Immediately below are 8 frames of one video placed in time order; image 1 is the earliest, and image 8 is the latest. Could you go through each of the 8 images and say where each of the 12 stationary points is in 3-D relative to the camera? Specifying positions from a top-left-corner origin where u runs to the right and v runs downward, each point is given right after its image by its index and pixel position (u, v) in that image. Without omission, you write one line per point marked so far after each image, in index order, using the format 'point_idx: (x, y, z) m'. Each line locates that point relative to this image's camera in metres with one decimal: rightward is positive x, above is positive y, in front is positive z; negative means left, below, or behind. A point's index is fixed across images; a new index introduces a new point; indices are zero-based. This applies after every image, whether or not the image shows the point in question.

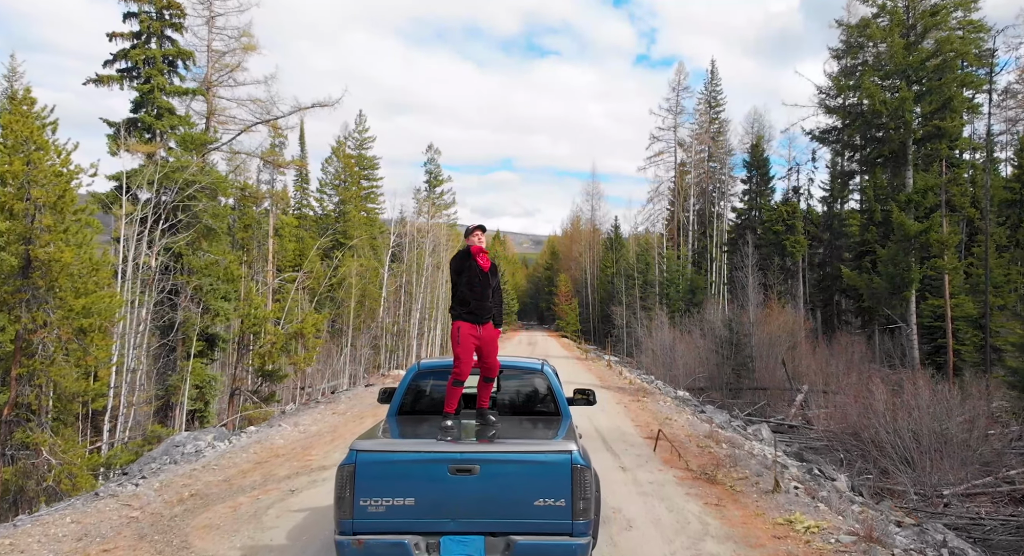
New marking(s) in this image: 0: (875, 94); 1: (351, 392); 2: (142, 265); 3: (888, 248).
0: (+9.2, +4.7, +17.3) m
1: (-3.6, -2.5, +15.0) m
2: (-10.3, +0.3, +18.8) m
3: (+10.3, +0.8, +18.6) m
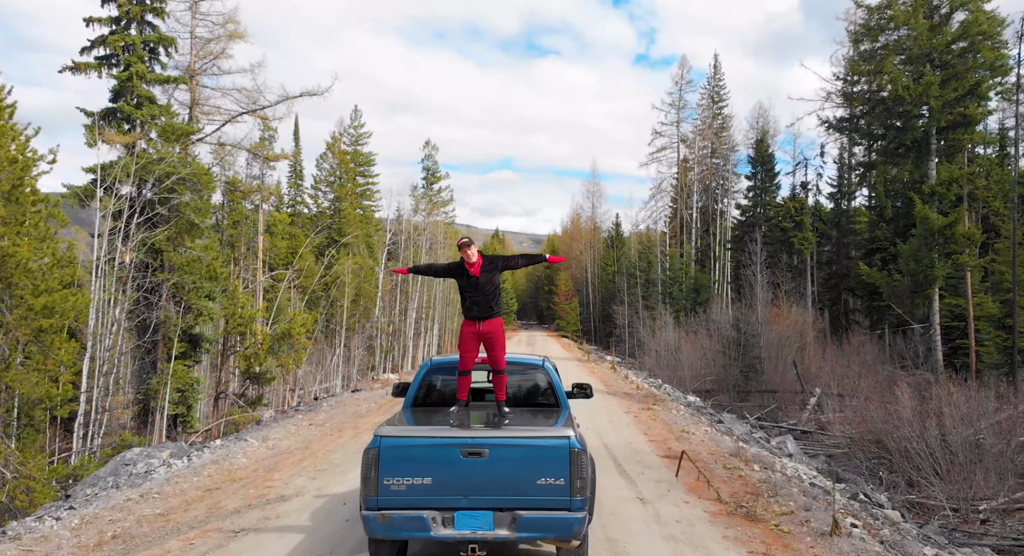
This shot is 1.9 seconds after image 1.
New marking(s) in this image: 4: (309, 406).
0: (+9.2, +4.8, +16.2) m
1: (-3.6, -2.5, +14.0) m
2: (-10.4, +0.4, +17.8) m
3: (+10.3, +0.9, +17.5) m
4: (-4.2, -2.6, +14.0) m
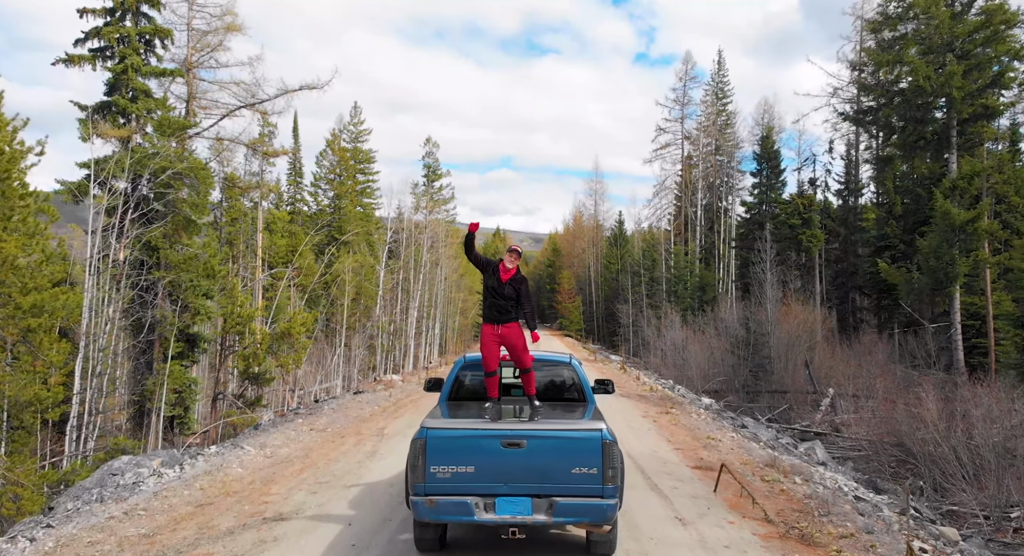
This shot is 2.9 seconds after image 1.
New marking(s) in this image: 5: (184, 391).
0: (+9.4, +4.8, +15.7) m
1: (-3.5, -2.4, +13.4) m
2: (-10.2, +0.5, +17.2) m
3: (+10.4, +1.0, +17.0) m
4: (-4.0, -2.6, +13.5) m
5: (-9.6, -3.3, +20.0) m
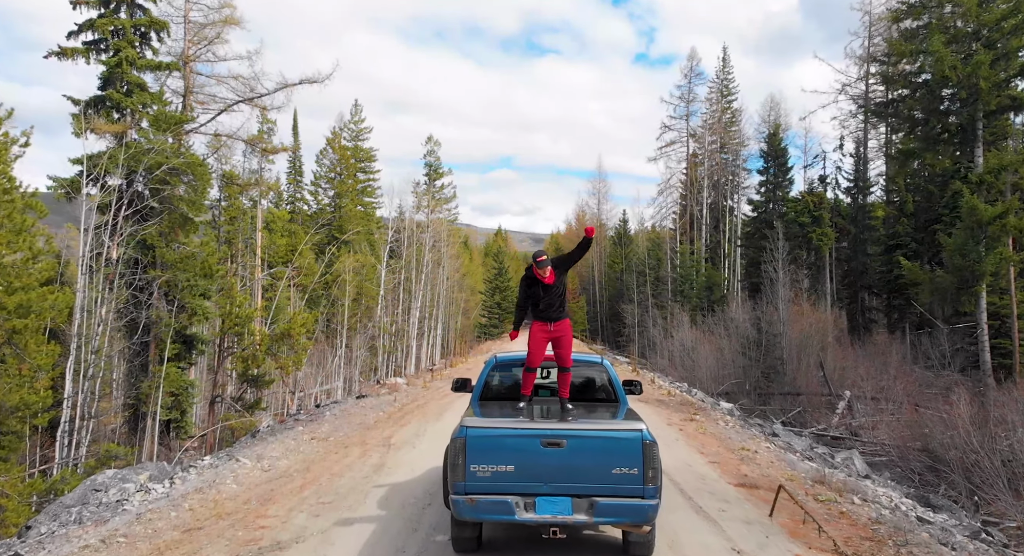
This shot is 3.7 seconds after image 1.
0: (+9.5, +4.9, +15.1) m
1: (-3.3, -2.4, +12.8) m
2: (-10.0, +0.5, +16.6) m
3: (+10.6, +1.0, +16.4) m
4: (-3.8, -2.5, +12.9) m
5: (-9.4, -3.3, +19.4) m
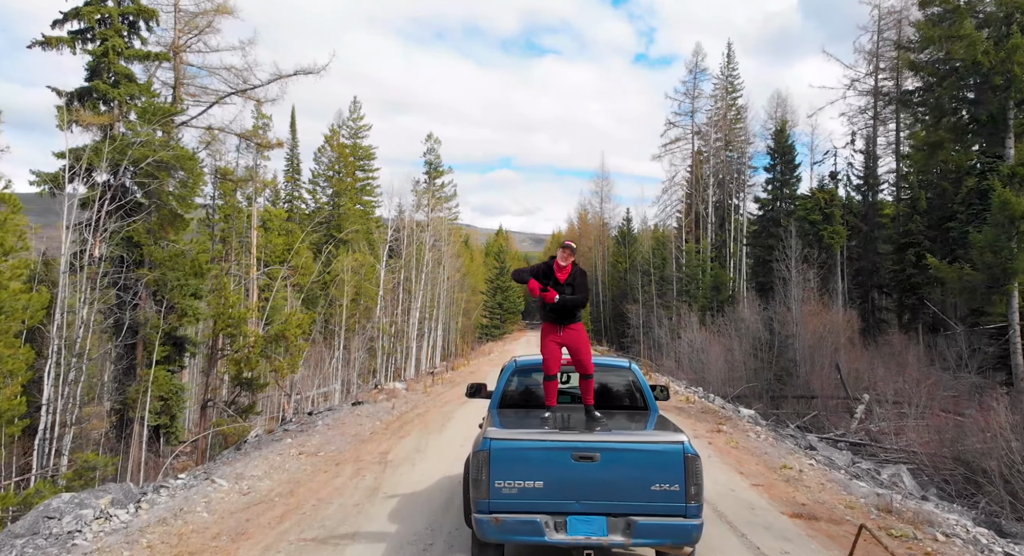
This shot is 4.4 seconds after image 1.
0: (+9.7, +4.9, +14.3) m
1: (-3.2, -2.4, +12.0) m
2: (-9.9, +0.5, +15.8) m
3: (+10.7, +1.0, +15.6) m
4: (-3.7, -2.5, +12.1) m
5: (-9.3, -3.3, +18.6) m
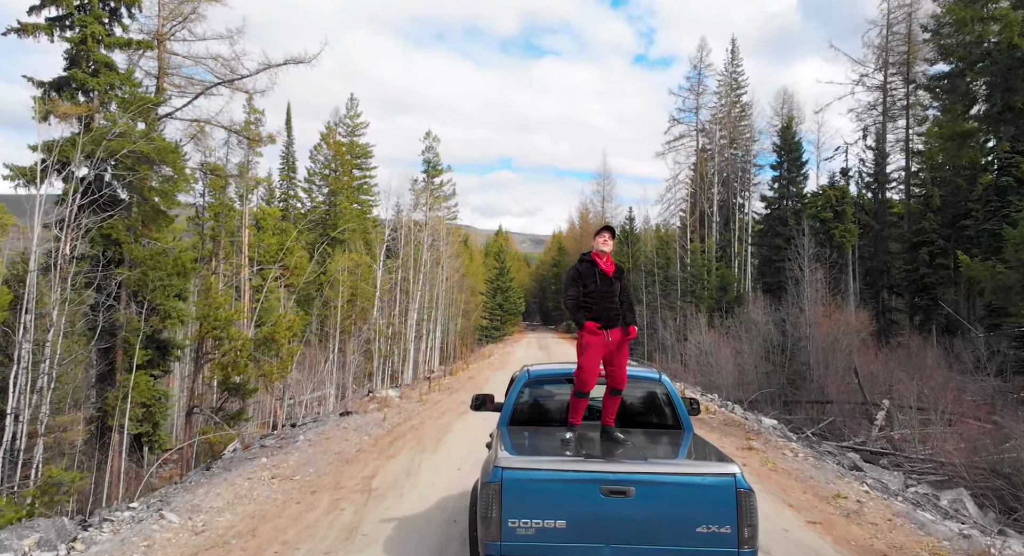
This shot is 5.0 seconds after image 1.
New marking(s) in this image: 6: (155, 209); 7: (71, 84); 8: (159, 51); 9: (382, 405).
0: (+9.7, +4.9, +13.3) m
1: (-3.1, -2.3, +11.0) m
2: (-9.9, +0.5, +14.8) m
3: (+10.8, +1.1, +14.6) m
4: (-3.7, -2.5, +11.1) m
5: (-9.3, -3.3, +17.6) m
6: (-9.3, +1.8, +17.7) m
7: (-11.3, +5.0, +17.4) m
8: (-9.7, +6.2, +18.5) m
9: (-2.7, -2.6, +14.1) m
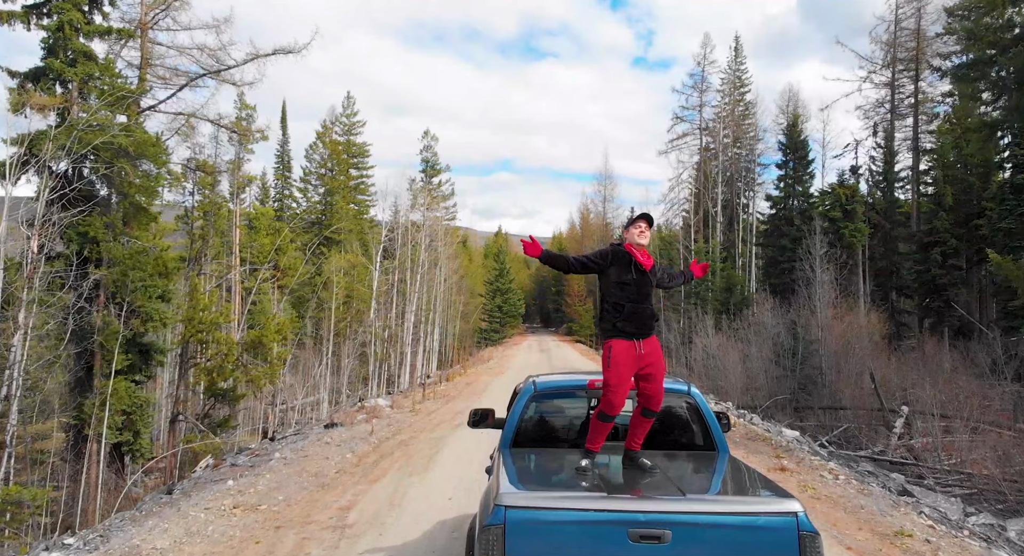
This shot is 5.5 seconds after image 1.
0: (+9.7, +4.9, +12.5) m
1: (-3.1, -2.3, +10.2) m
2: (-9.9, +0.5, +14.0) m
3: (+10.8, +1.1, +13.8) m
4: (-3.7, -2.5, +10.2) m
5: (-9.3, -3.3, +16.7) m
6: (-9.3, +1.8, +16.8) m
7: (-11.3, +5.0, +16.6) m
8: (-9.7, +6.2, +17.7) m
9: (-2.7, -2.6, +13.2) m
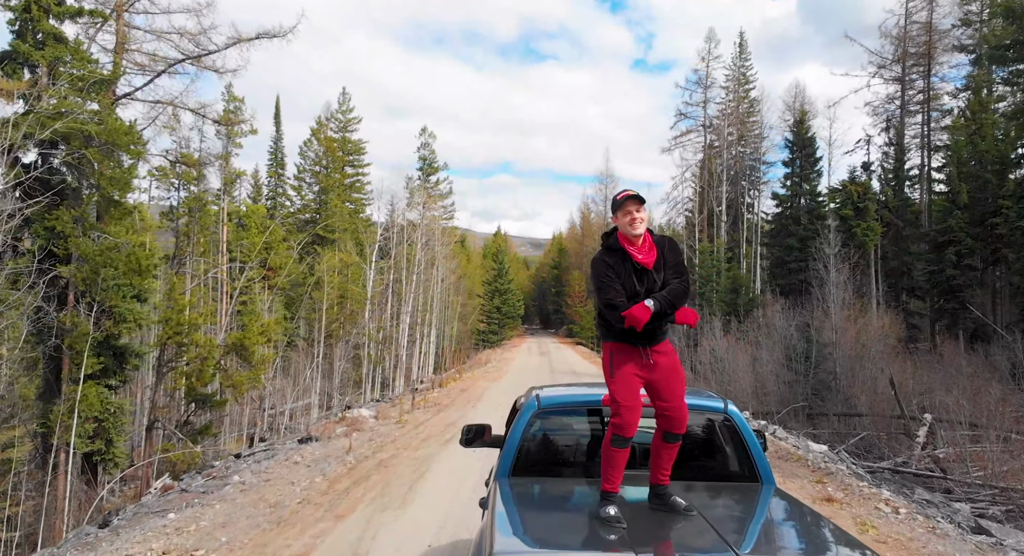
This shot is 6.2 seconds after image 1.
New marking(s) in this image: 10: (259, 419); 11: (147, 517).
0: (+9.7, +5.0, +11.4) m
1: (-3.2, -2.3, +9.1) m
2: (-9.9, +0.6, +12.9) m
3: (+10.7, +1.1, +12.7) m
4: (-3.7, -2.4, +9.2) m
5: (-9.3, -3.2, +15.7) m
6: (-9.3, +1.8, +15.8) m
7: (-11.4, +5.0, +15.5) m
8: (-9.7, +6.2, +16.6) m
9: (-2.7, -2.6, +12.1) m
10: (-7.3, -4.0, +19.5) m
11: (-3.5, -2.2, +7.1) m
